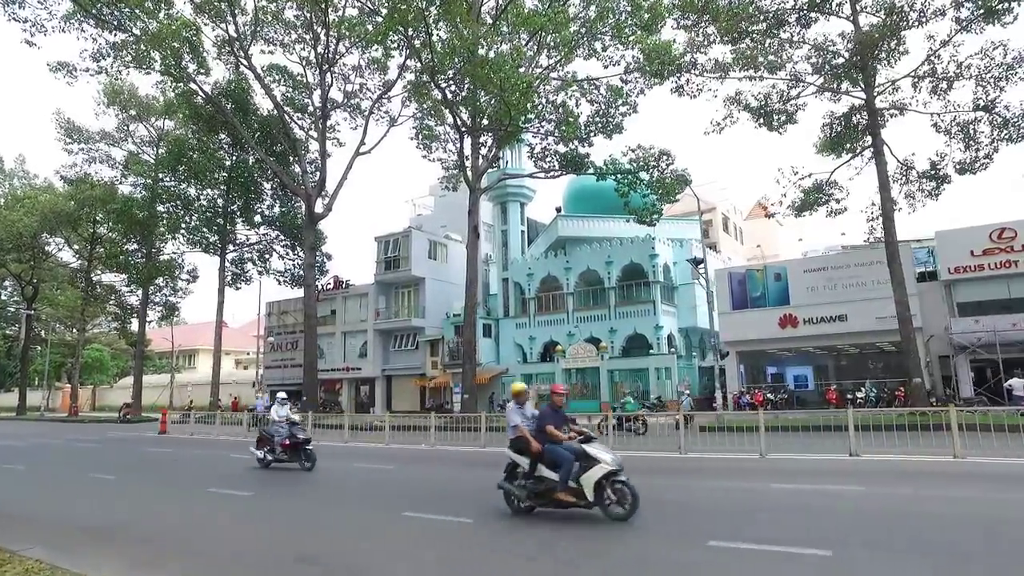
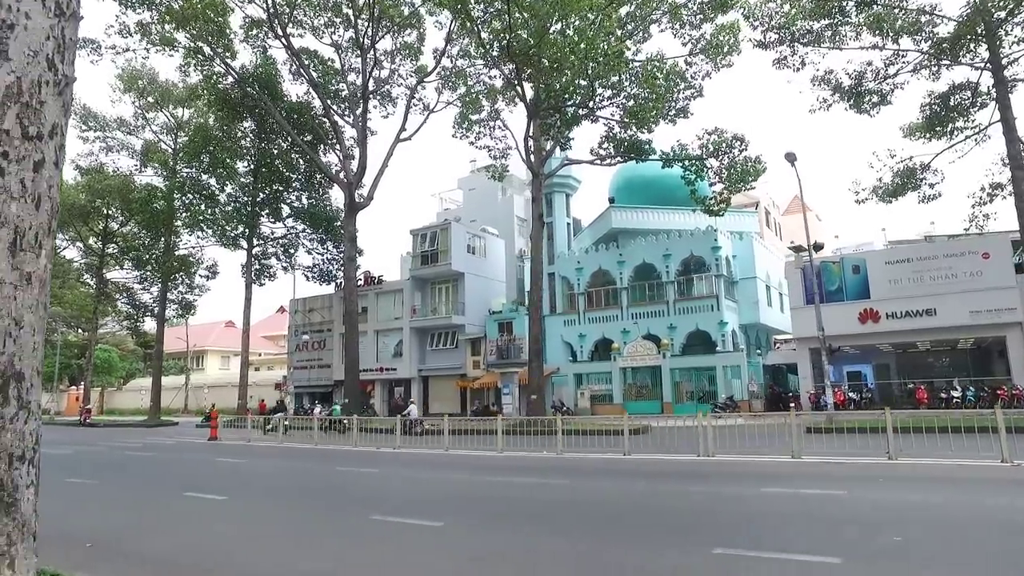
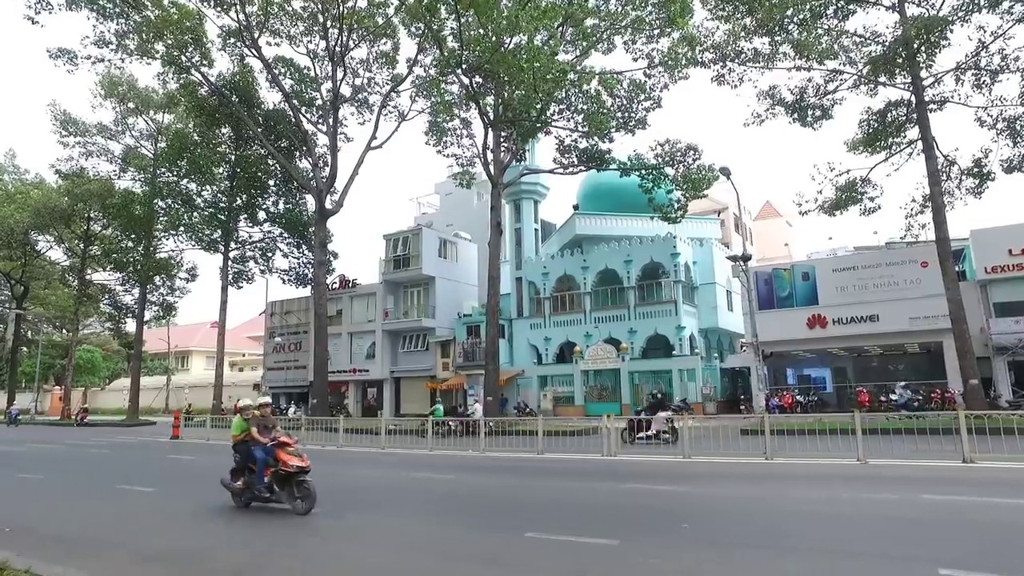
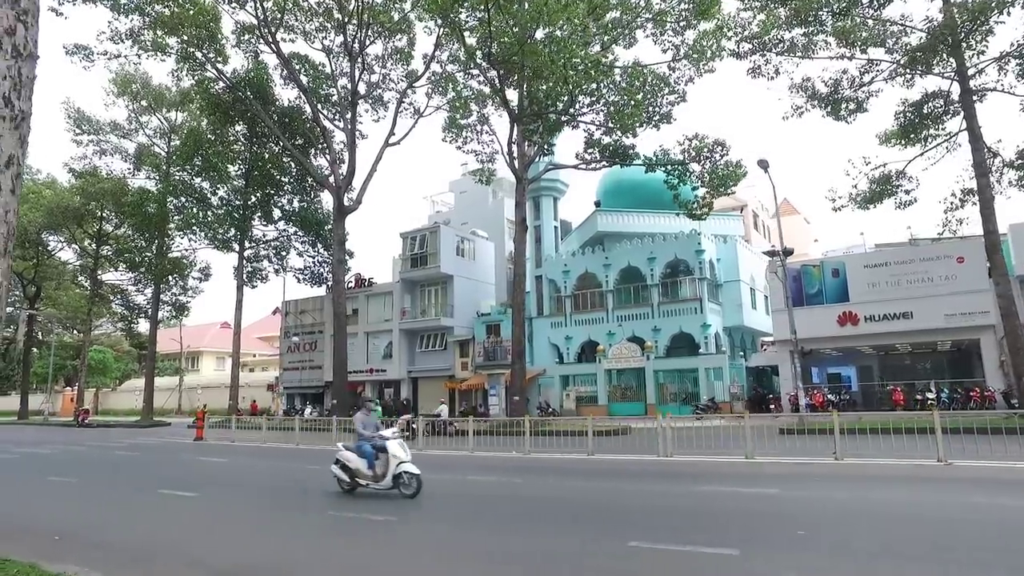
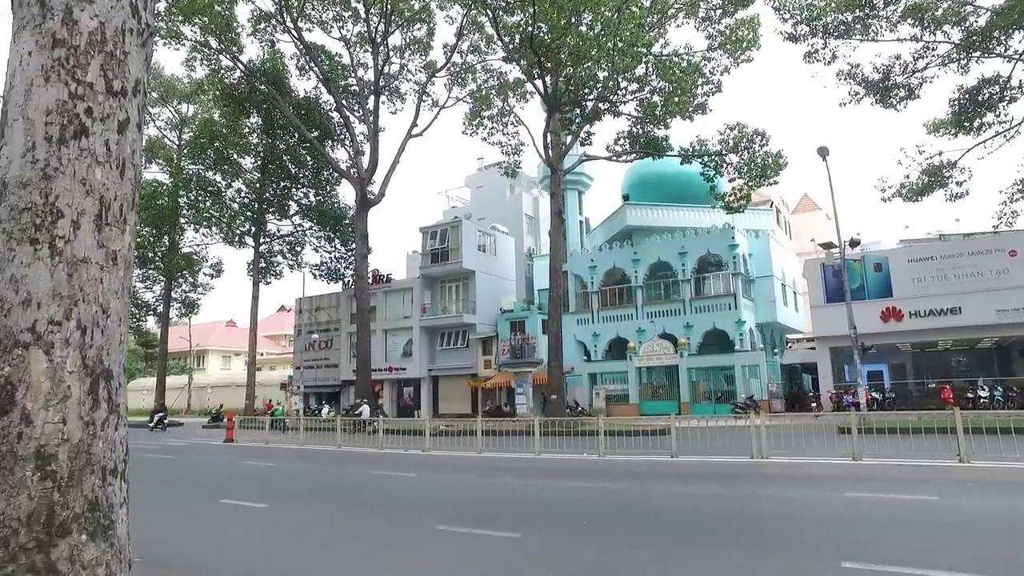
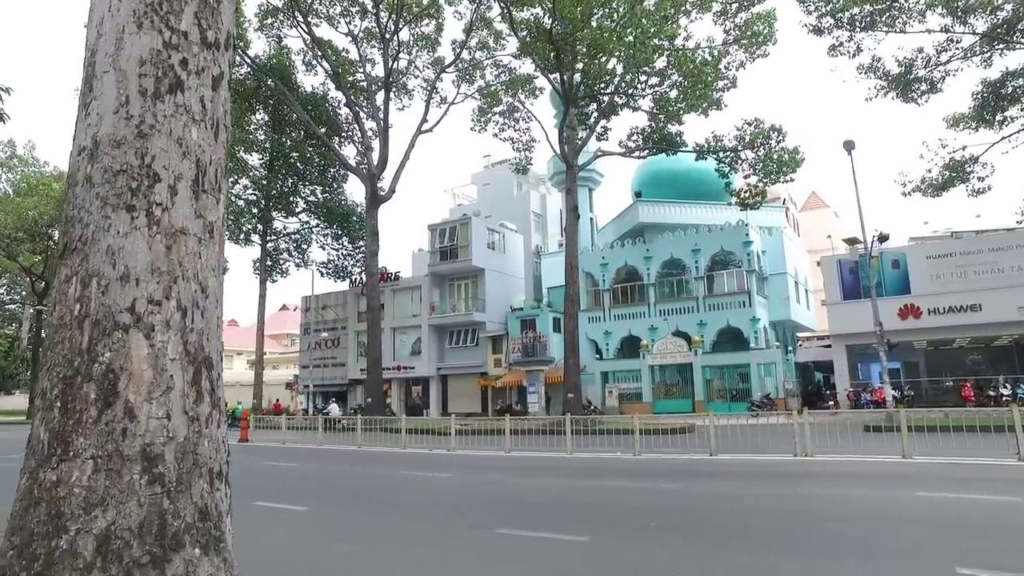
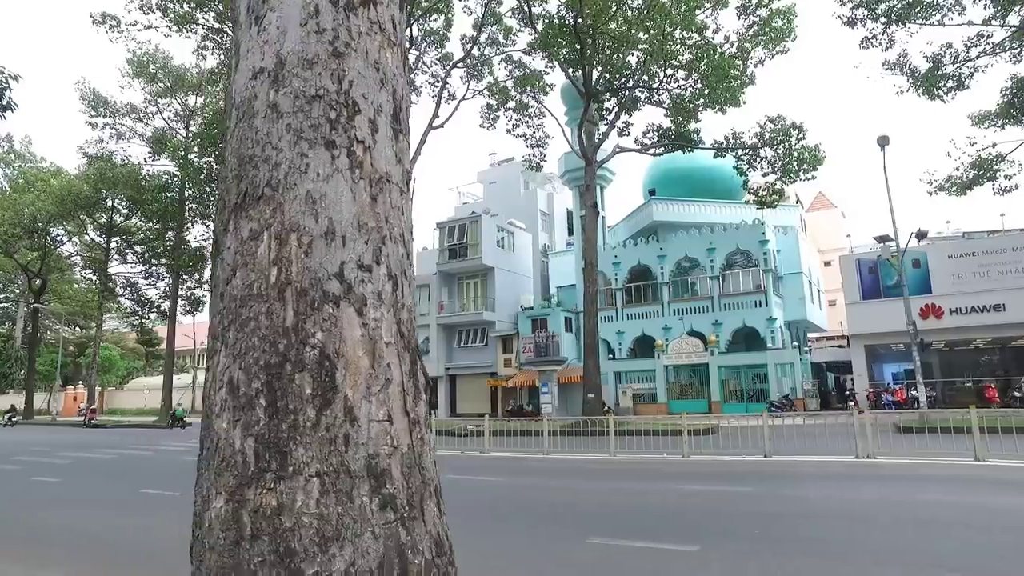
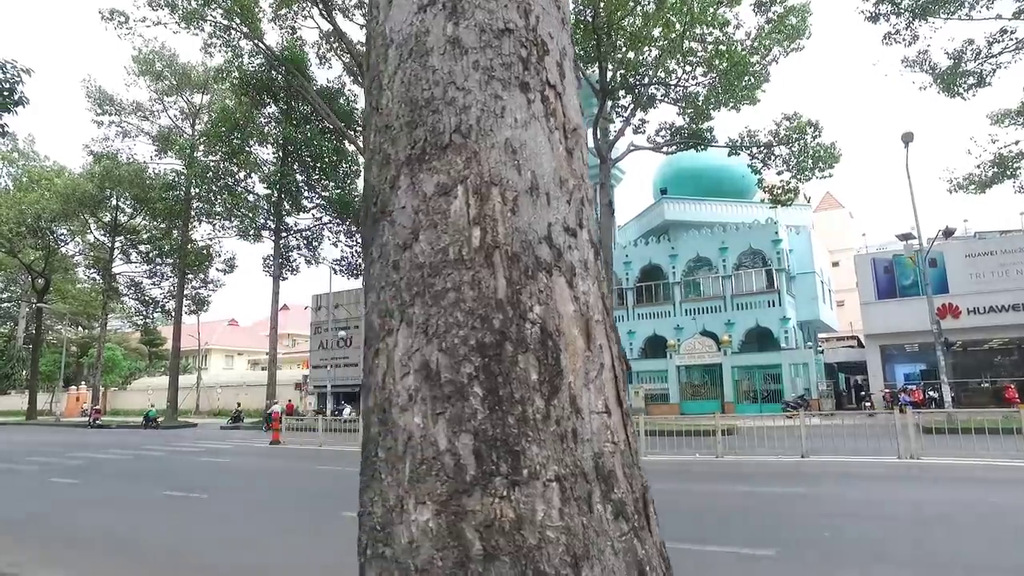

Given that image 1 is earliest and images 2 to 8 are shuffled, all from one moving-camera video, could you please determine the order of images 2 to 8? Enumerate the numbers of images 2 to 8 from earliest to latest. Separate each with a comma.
3, 4, 2, 5, 6, 7, 8
